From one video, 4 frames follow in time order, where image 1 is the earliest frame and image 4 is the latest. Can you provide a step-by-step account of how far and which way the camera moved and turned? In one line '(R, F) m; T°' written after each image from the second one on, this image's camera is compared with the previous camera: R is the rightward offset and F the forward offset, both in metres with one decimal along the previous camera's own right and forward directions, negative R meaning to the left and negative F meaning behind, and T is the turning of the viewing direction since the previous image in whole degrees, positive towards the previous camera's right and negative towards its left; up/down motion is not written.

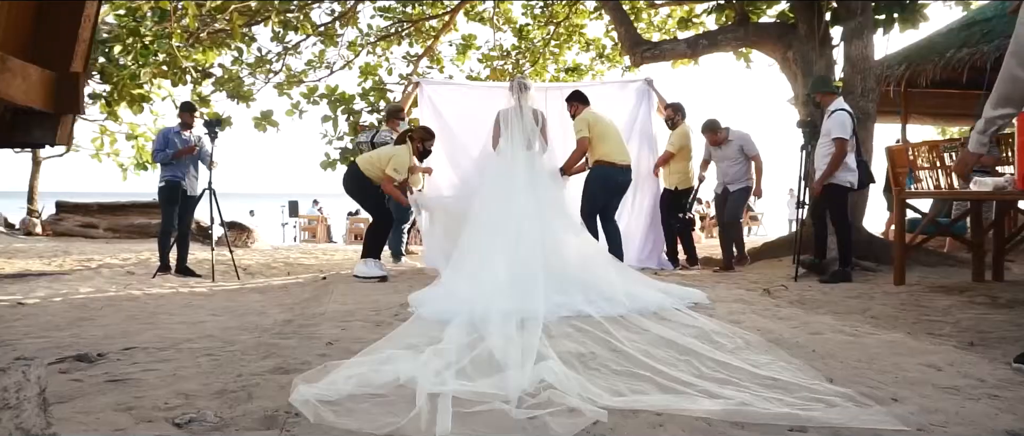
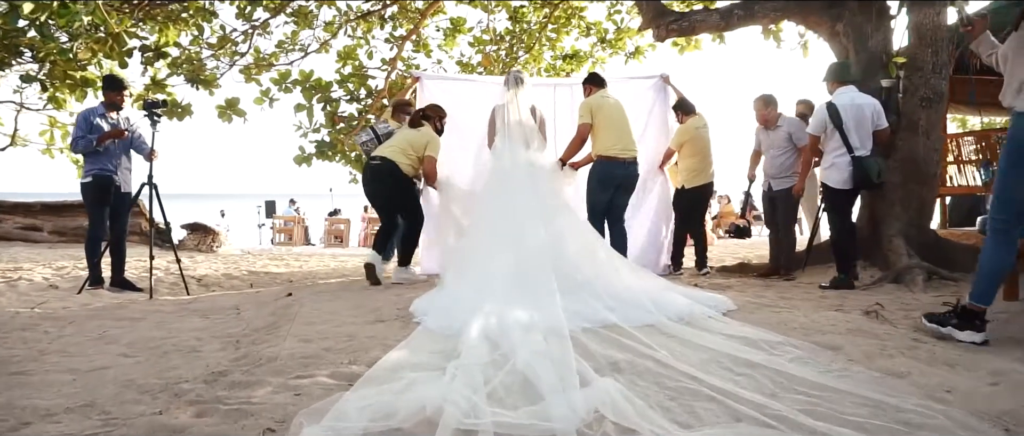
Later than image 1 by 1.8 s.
(-0.2, +1.0) m; +1°
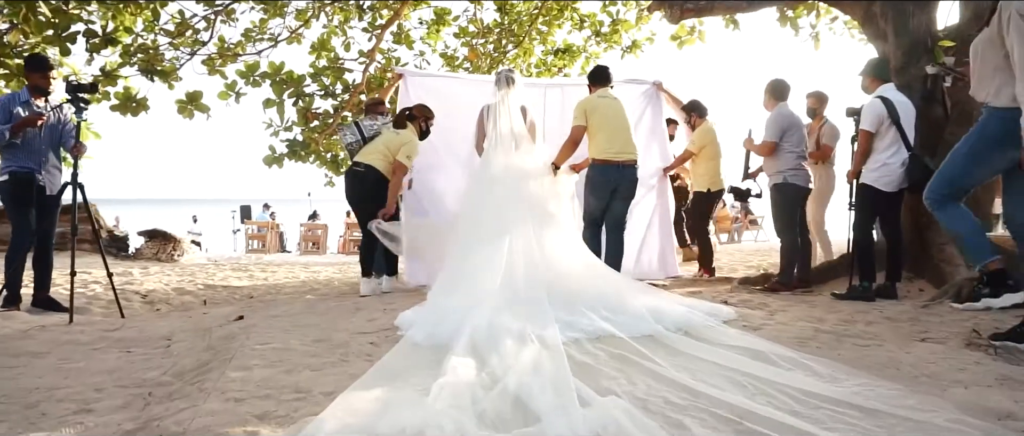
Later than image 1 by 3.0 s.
(-0.1, +0.7) m; +1°
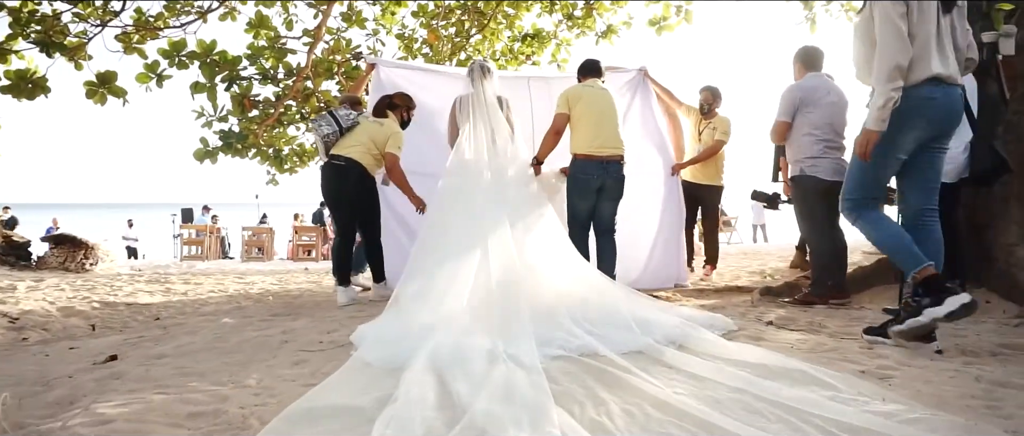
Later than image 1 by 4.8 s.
(-0.1, +0.9) m; +3°
